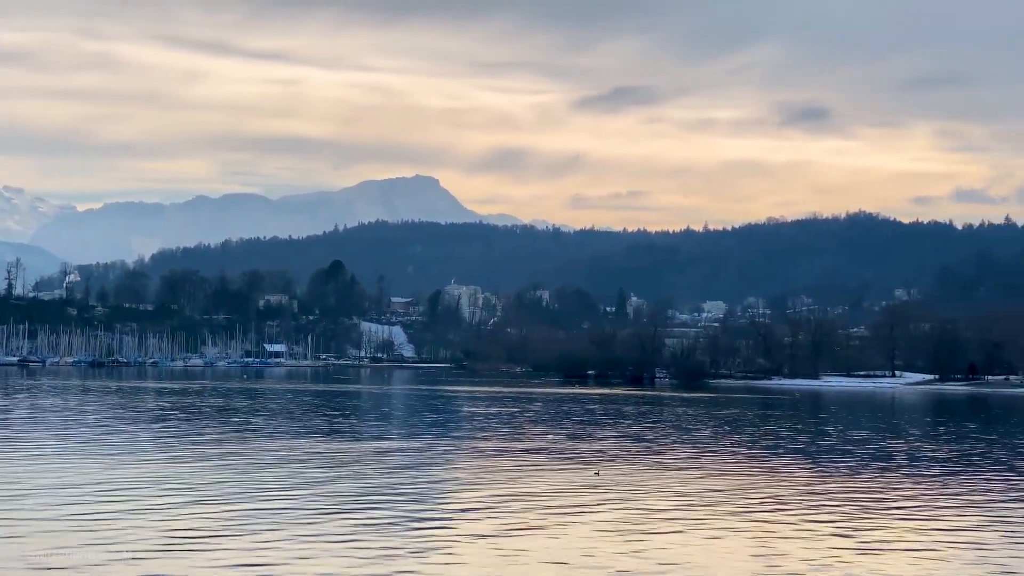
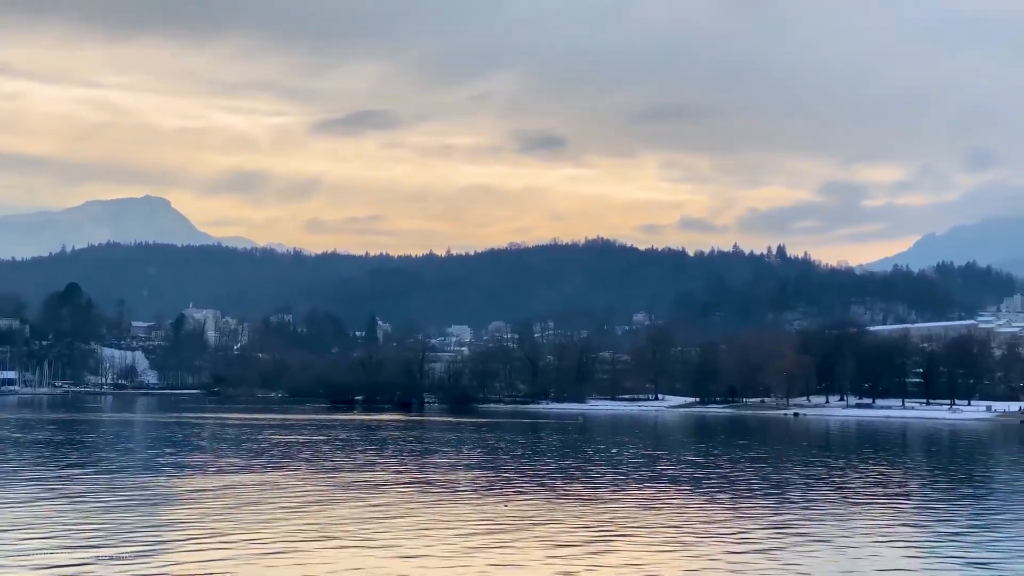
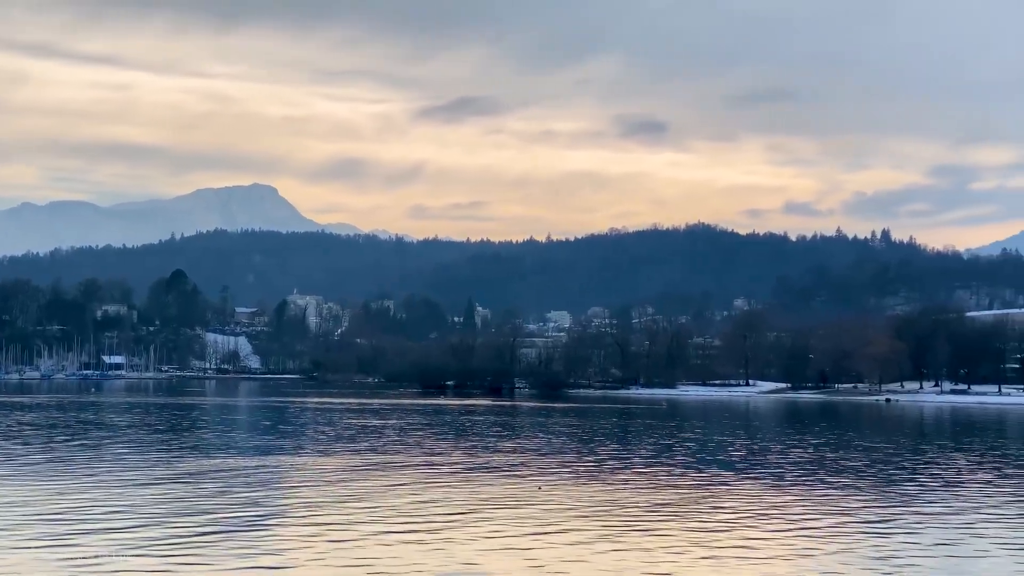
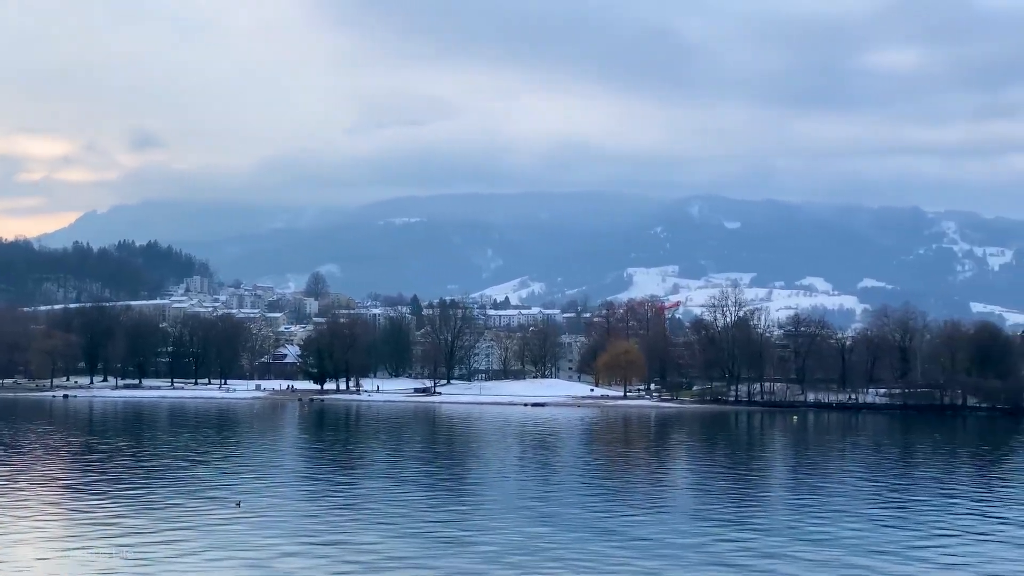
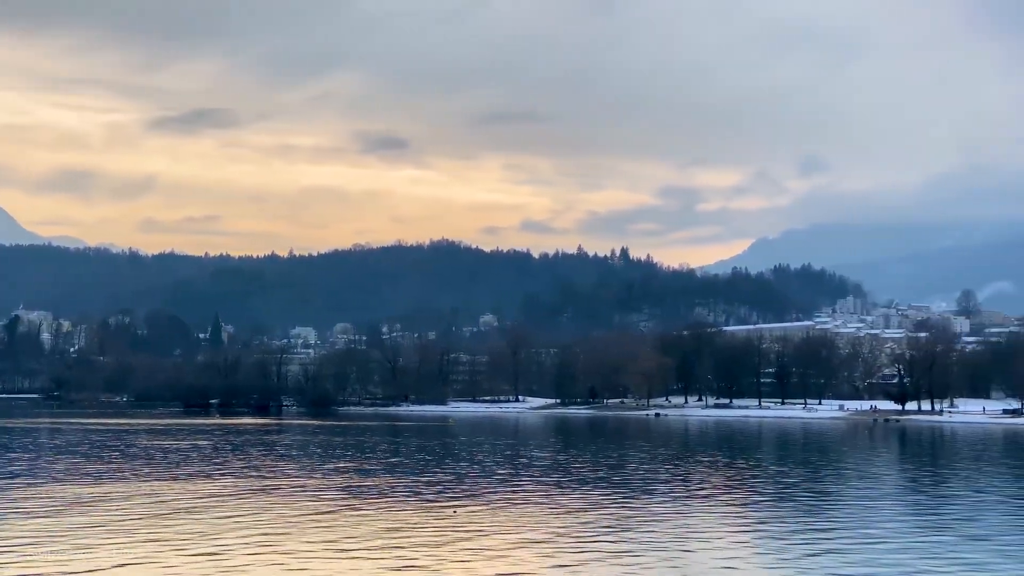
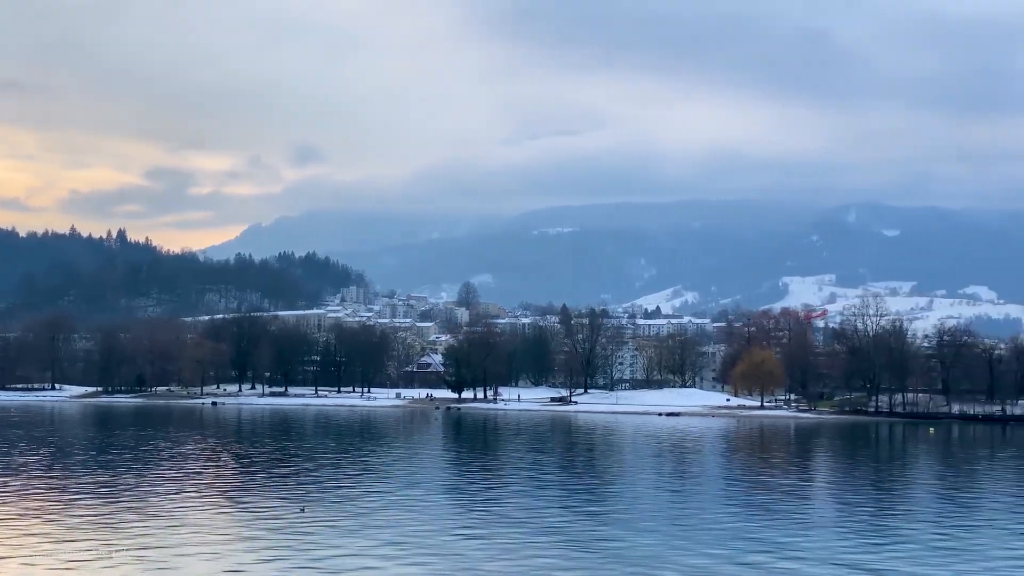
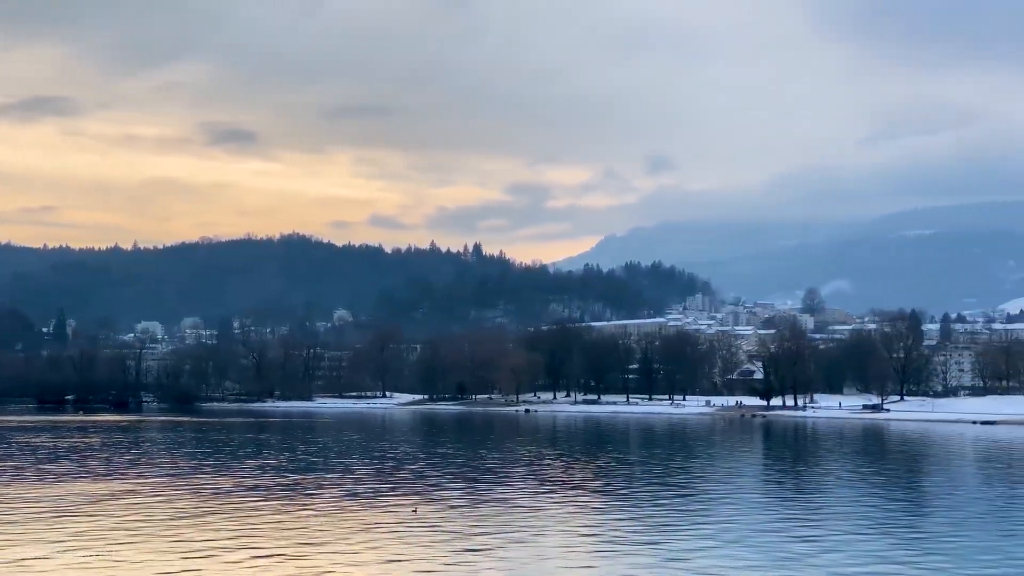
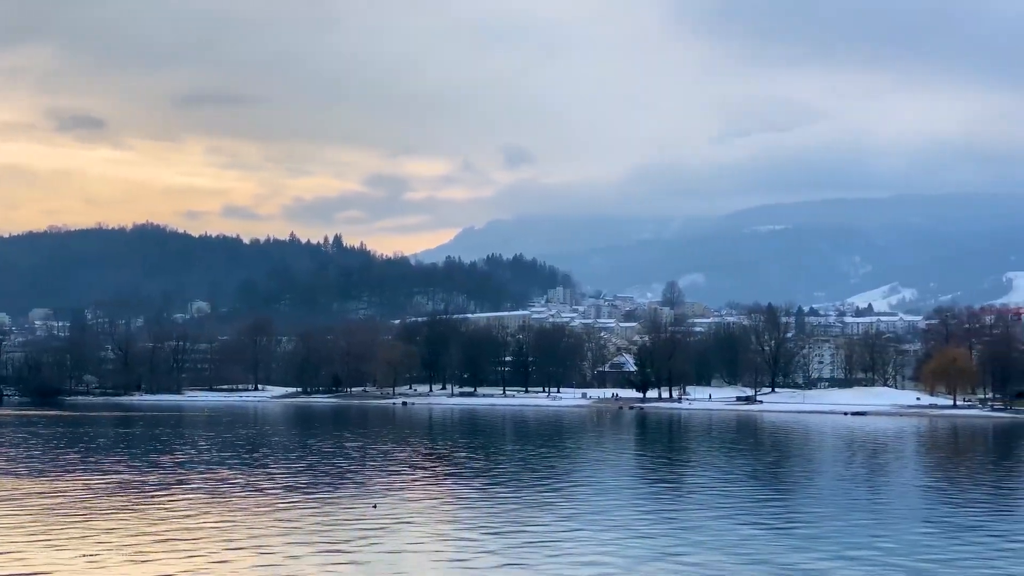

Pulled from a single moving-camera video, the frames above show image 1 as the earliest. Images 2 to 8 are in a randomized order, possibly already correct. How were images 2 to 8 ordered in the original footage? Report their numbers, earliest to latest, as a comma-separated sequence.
3, 2, 5, 7, 8, 6, 4
